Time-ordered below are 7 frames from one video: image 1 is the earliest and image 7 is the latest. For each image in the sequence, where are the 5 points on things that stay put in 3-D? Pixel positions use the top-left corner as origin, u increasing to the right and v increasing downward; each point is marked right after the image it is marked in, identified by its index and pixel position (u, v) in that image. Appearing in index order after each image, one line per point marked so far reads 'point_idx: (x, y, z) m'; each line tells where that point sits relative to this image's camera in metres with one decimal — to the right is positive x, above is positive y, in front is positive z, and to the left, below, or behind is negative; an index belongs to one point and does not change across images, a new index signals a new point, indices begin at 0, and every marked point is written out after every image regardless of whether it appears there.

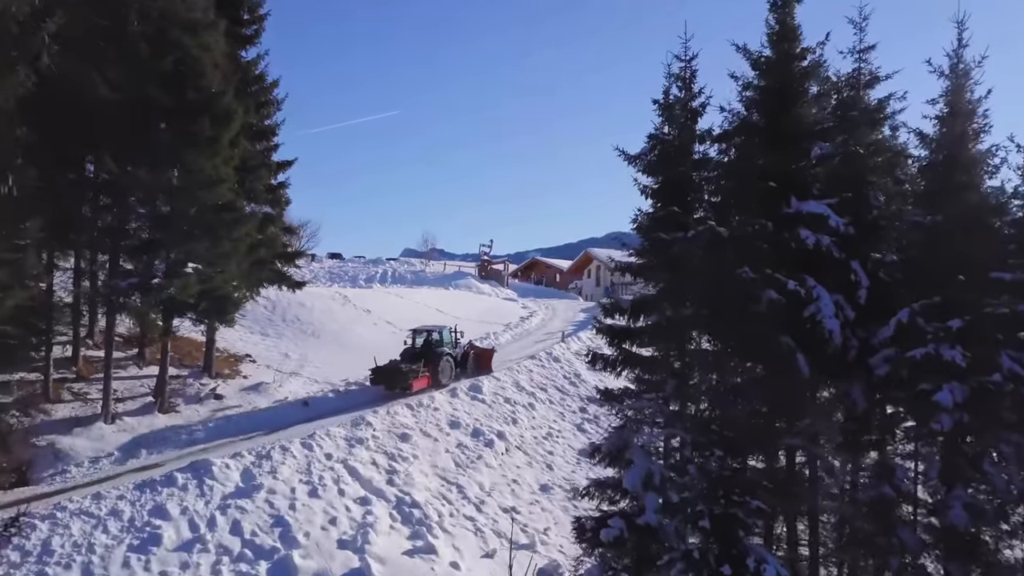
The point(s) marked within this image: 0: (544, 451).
0: (+0.9, -4.5, +19.9) m
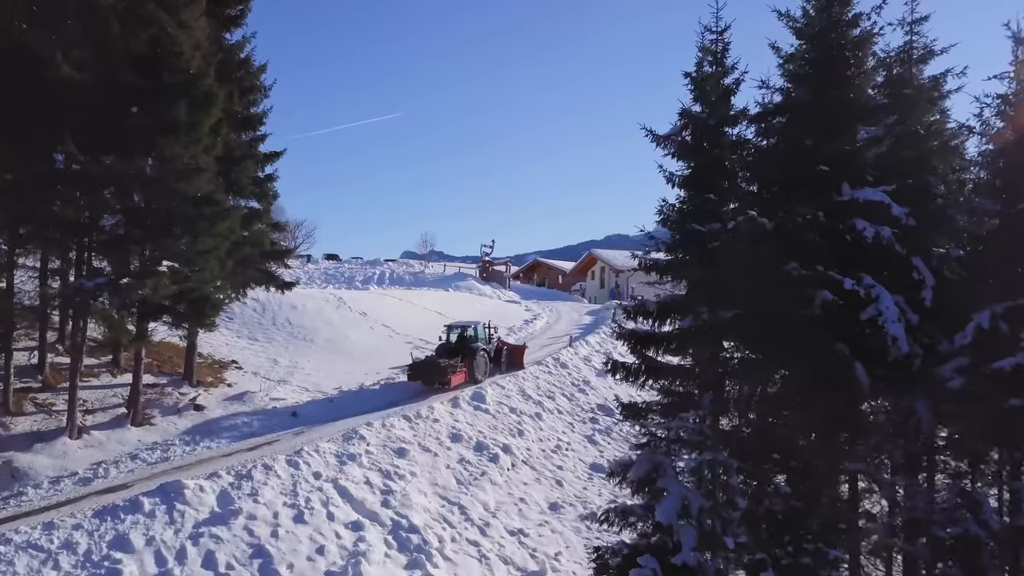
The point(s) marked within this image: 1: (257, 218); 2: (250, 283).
0: (+1.0, -4.5, +18.4) m
1: (-6.7, +1.7, +18.5) m
2: (-7.2, +0.1, +19.6) m
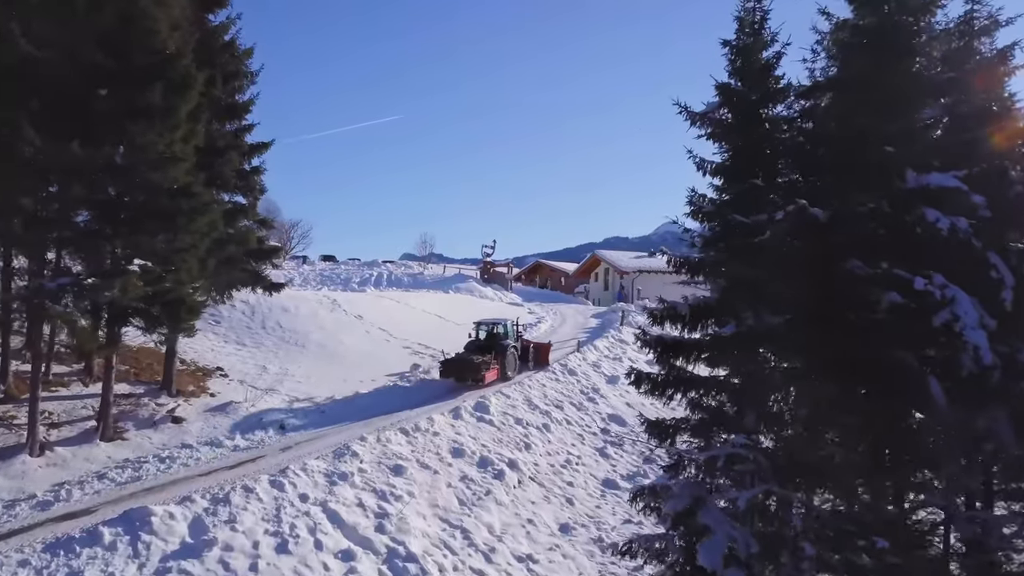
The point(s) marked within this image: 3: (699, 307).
0: (+1.2, -4.6, +16.9) m
1: (-6.5, +1.7, +17.1) m
2: (-7.0, +0.1, +18.2) m
3: (+2.7, -0.3, +10.1) m
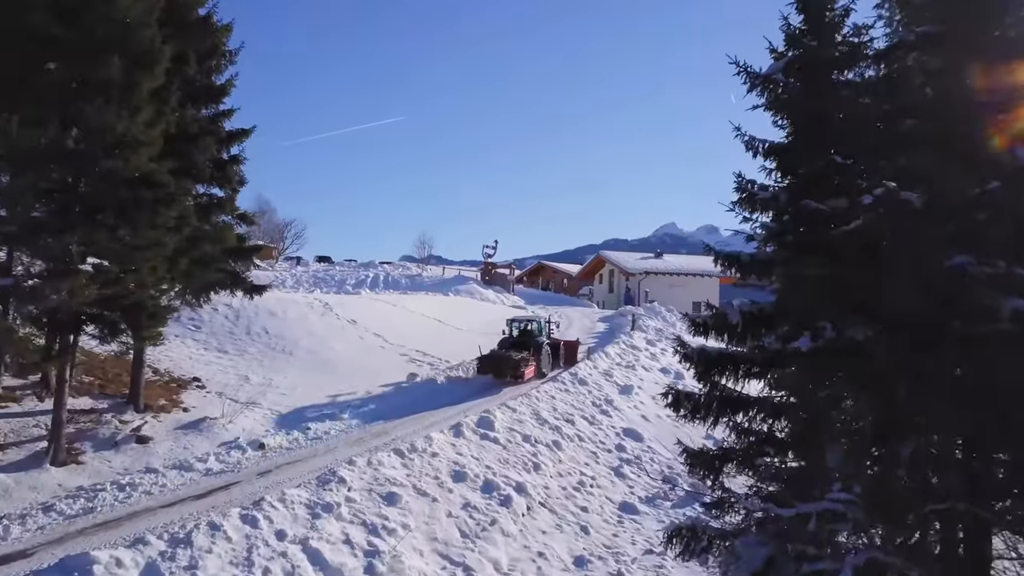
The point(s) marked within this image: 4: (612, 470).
0: (+1.4, -4.6, +15.1) m
1: (-6.4, +1.6, +15.3) m
2: (-6.9, 0.0, +16.4) m
3: (+2.8, -0.3, +8.4) m
4: (+2.4, -4.4, +17.2) m
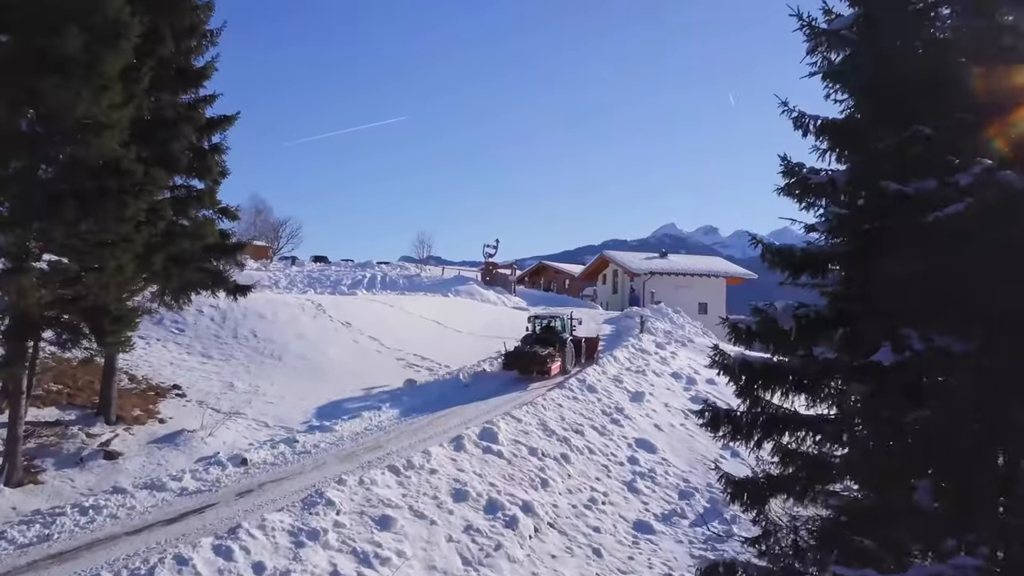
0: (+1.5, -4.6, +13.9) m
1: (-6.3, +1.6, +14.1) m
2: (-6.7, 0.0, +15.2) m
3: (+3.0, -0.3, +7.1) m
4: (+2.5, -4.4, +16.0) m
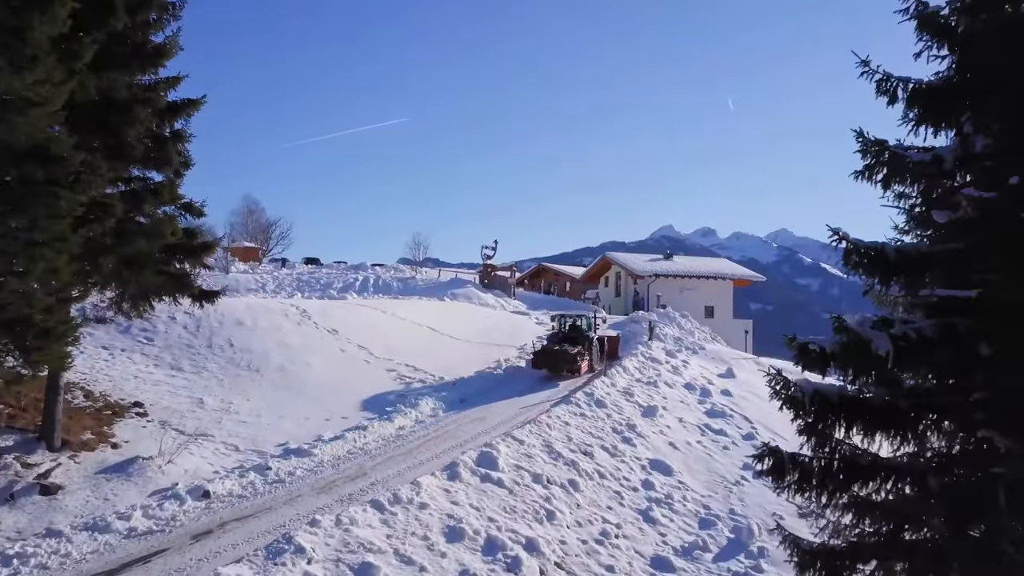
0: (+1.5, -4.7, +12.1) m
1: (-6.2, +1.5, +12.3) m
2: (-6.7, -0.1, +13.4) m
3: (+3.0, -0.4, +5.4) m
4: (+2.5, -4.5, +14.2) m
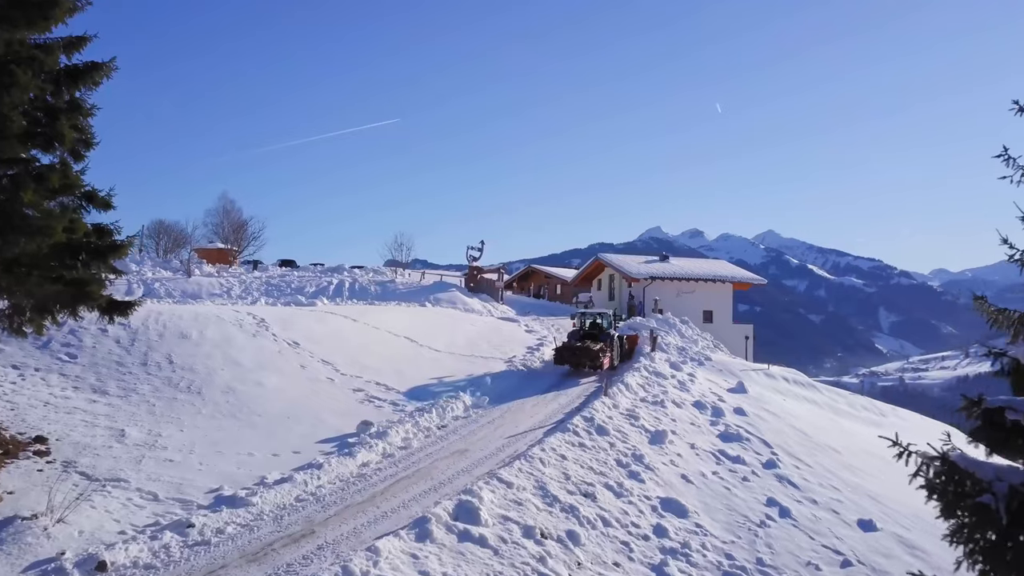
0: (+1.3, -4.9, +9.6) m
1: (-6.5, +1.4, +9.7) m
2: (-6.9, -0.3, +10.8) m
3: (+2.9, -0.5, +2.9) m
4: (+2.3, -4.6, +11.7) m
